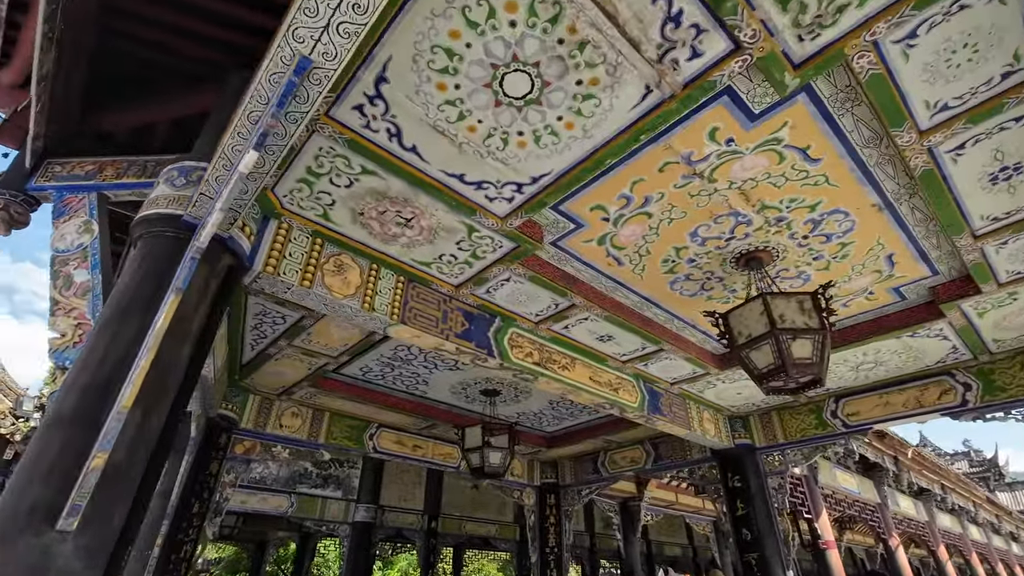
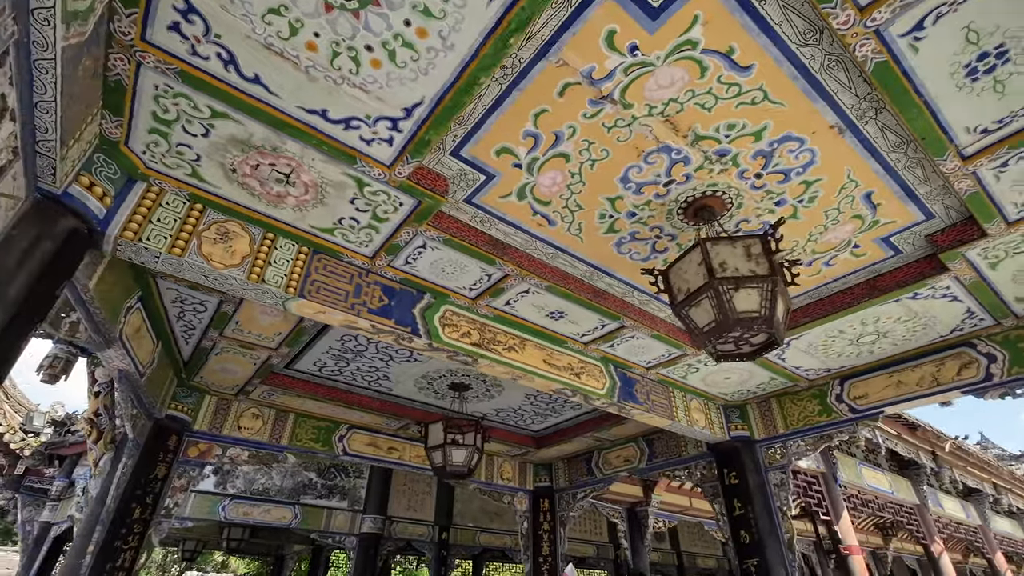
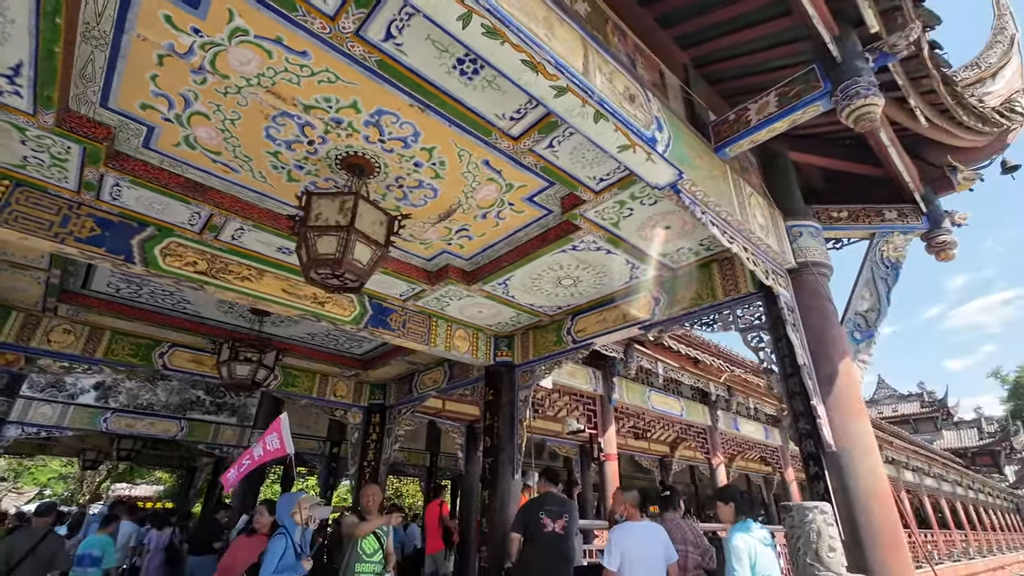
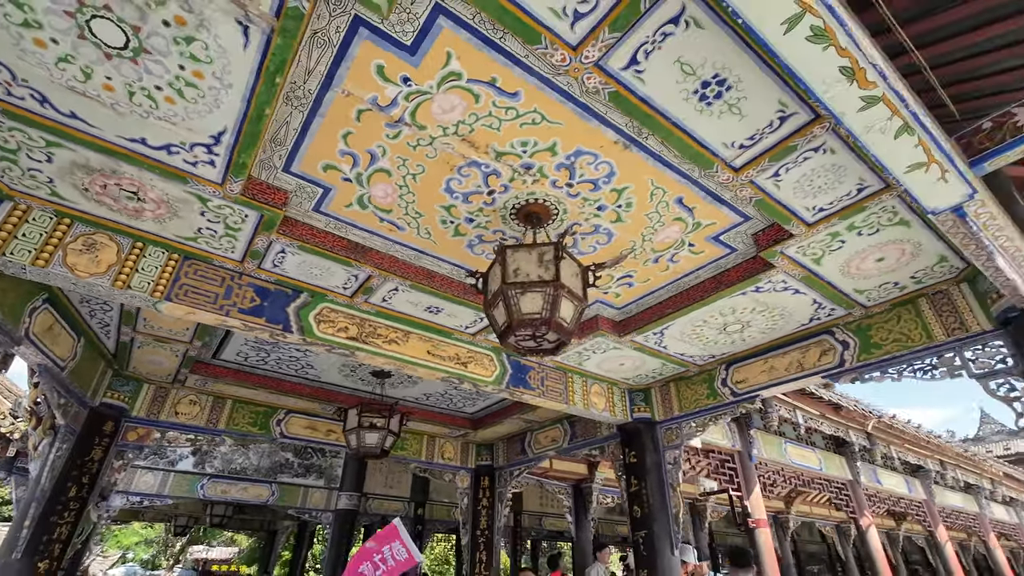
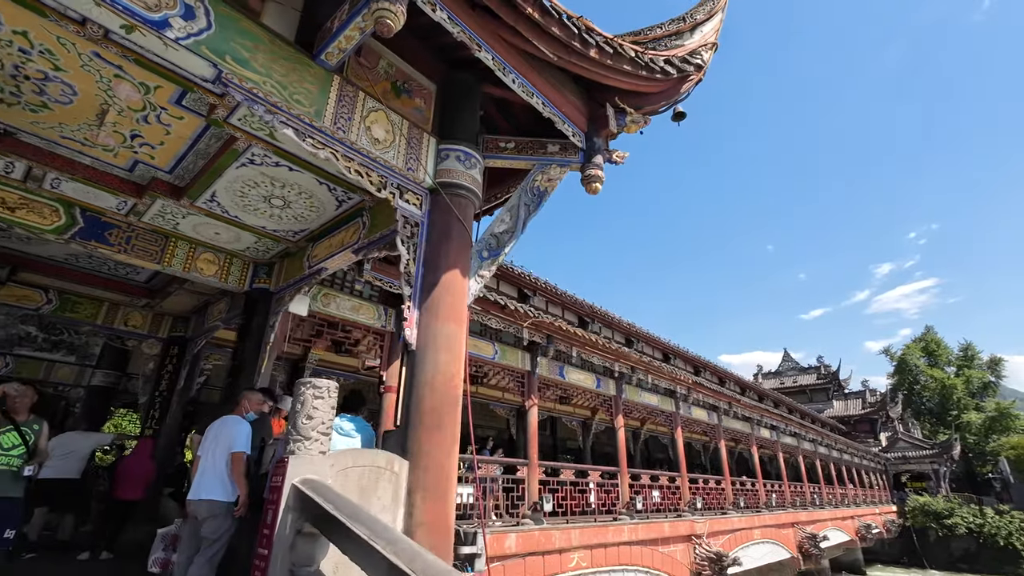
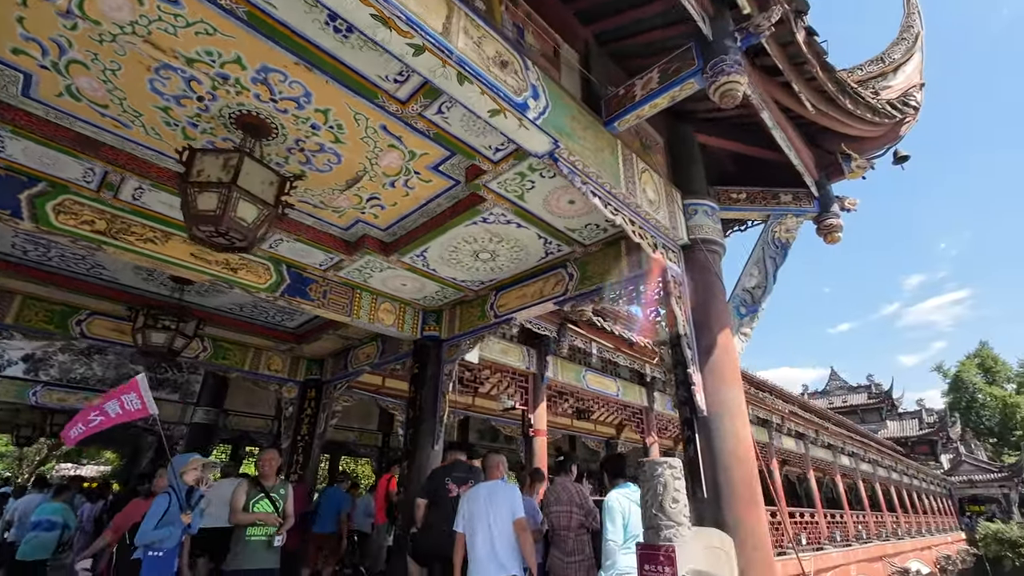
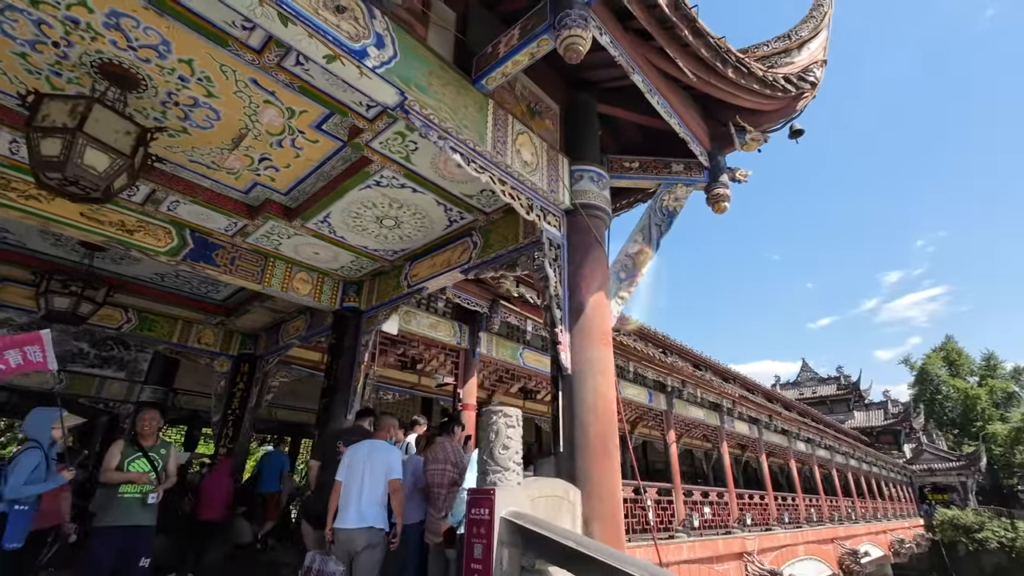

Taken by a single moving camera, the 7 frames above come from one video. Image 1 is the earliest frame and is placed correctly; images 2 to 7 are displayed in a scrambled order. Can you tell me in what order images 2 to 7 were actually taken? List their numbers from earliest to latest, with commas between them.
2, 4, 3, 6, 7, 5
